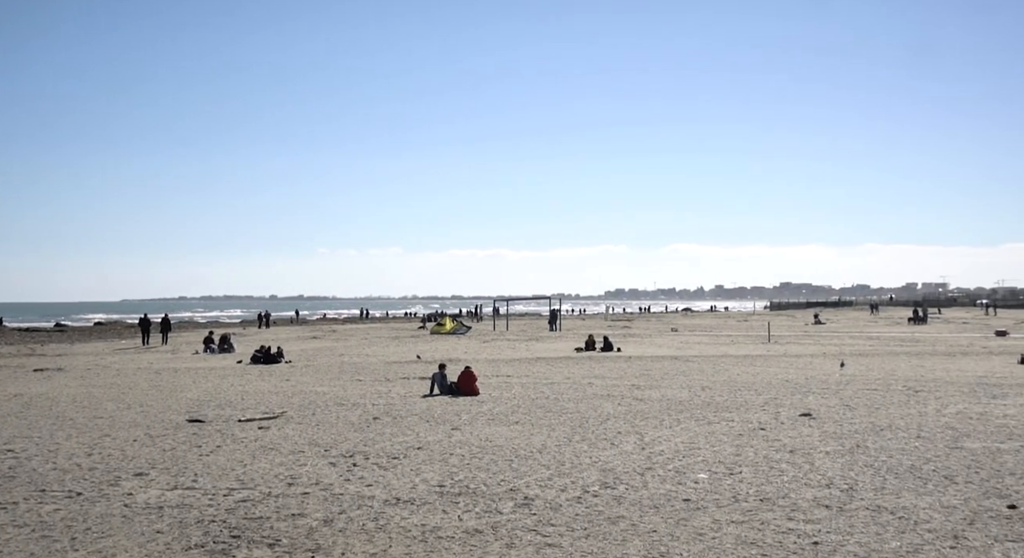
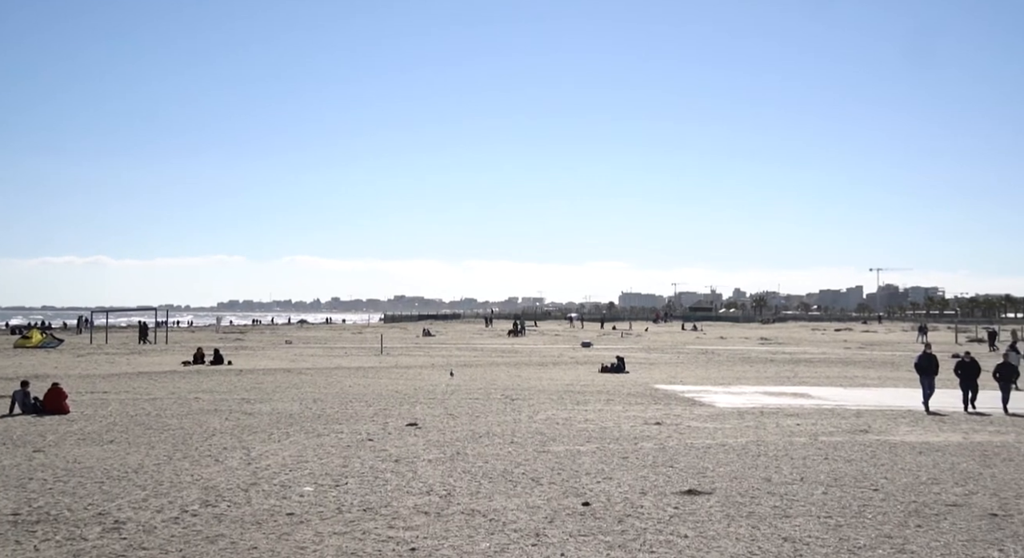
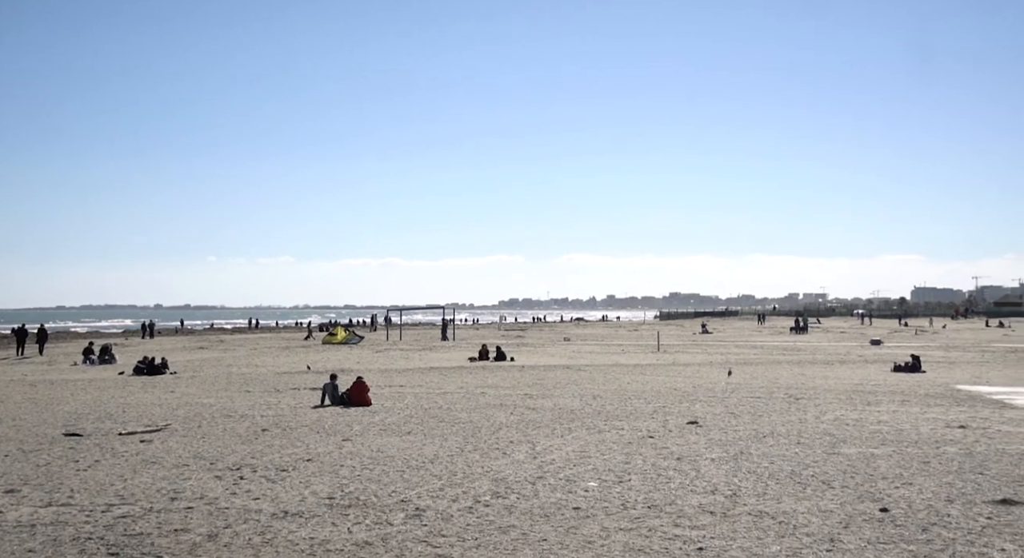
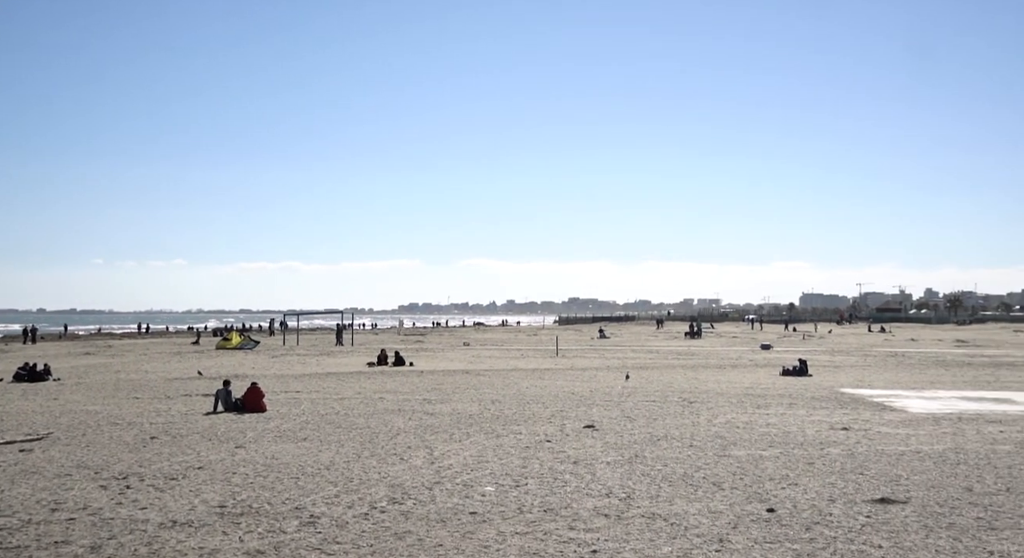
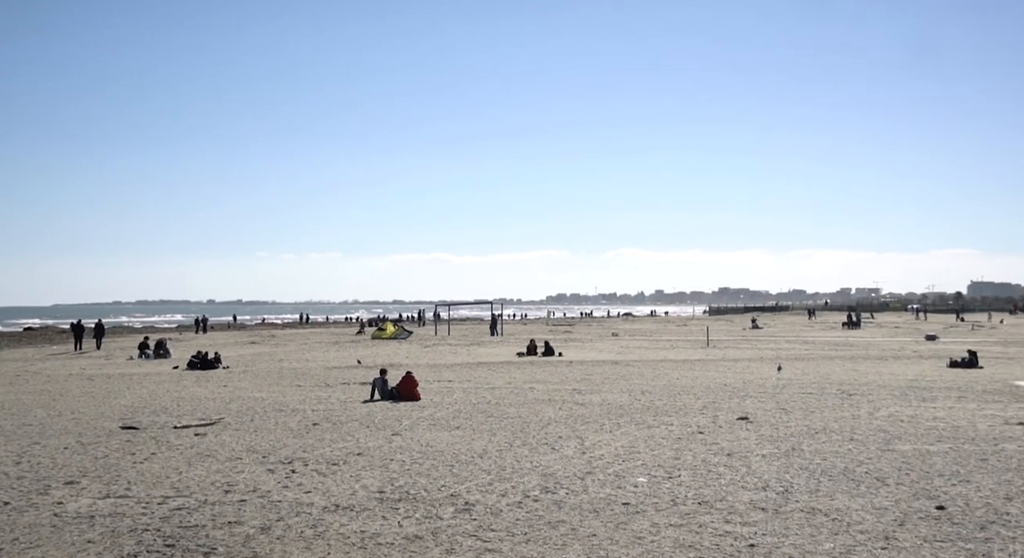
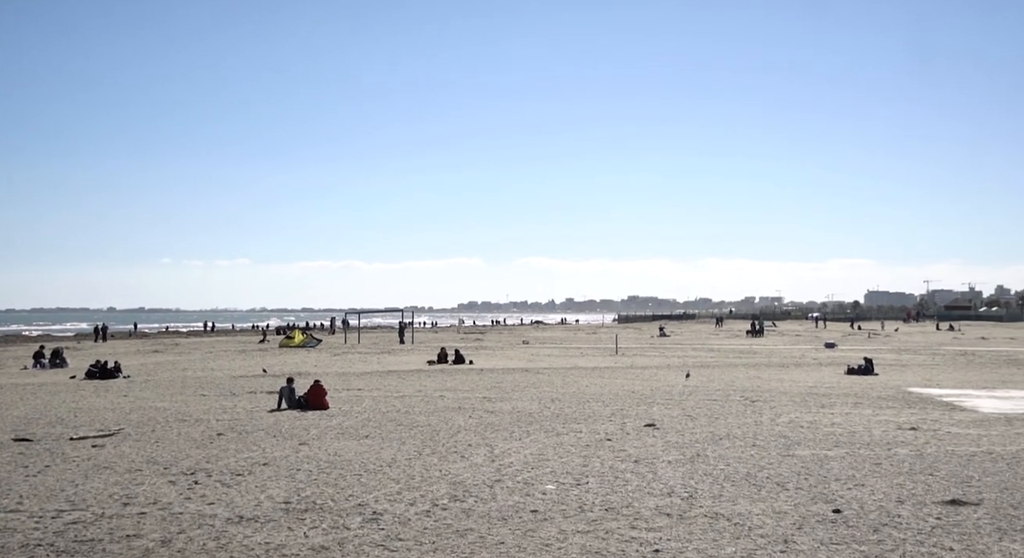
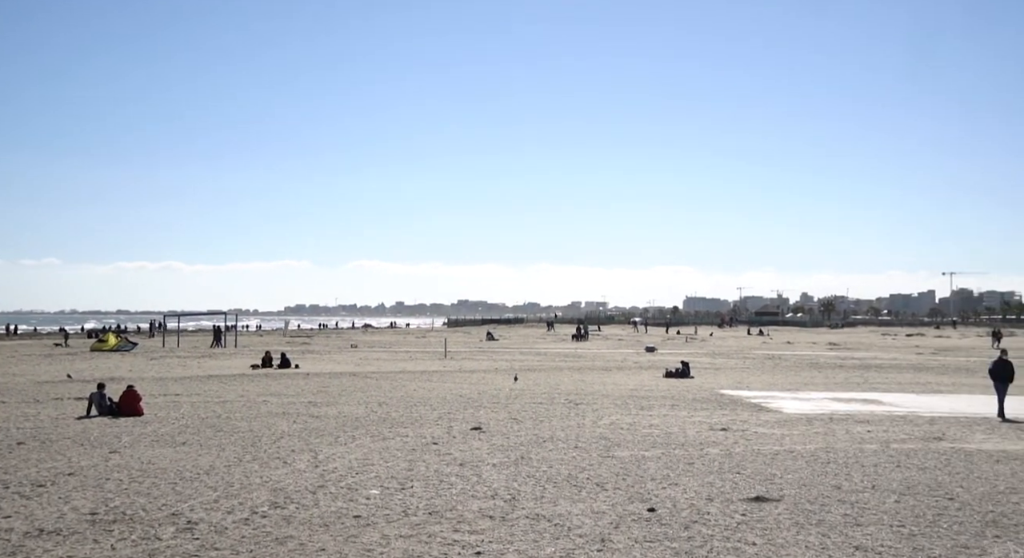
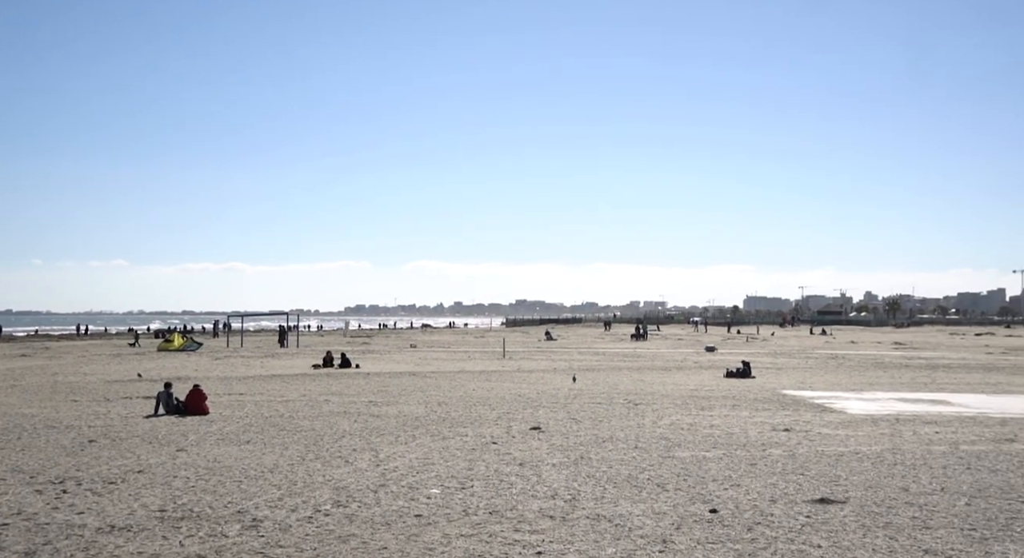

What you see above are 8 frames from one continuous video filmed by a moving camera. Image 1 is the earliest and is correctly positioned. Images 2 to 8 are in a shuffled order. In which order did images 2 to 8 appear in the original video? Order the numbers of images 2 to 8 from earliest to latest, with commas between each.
5, 3, 6, 4, 8, 7, 2
